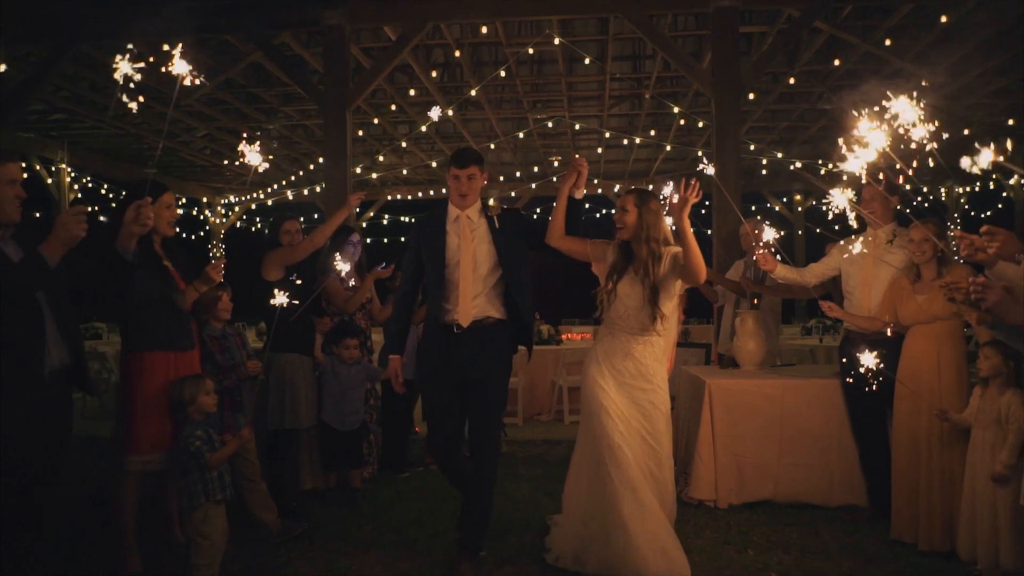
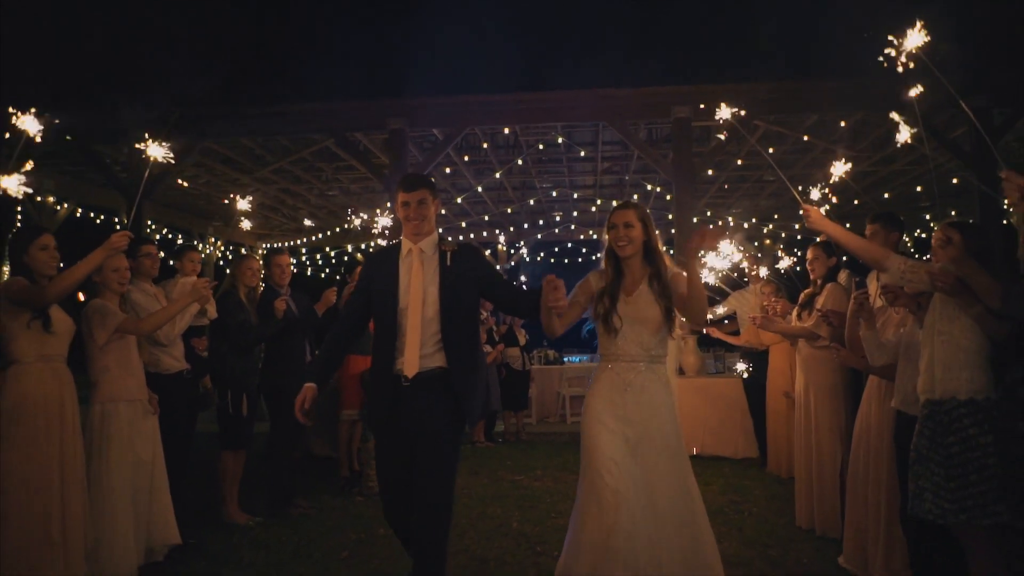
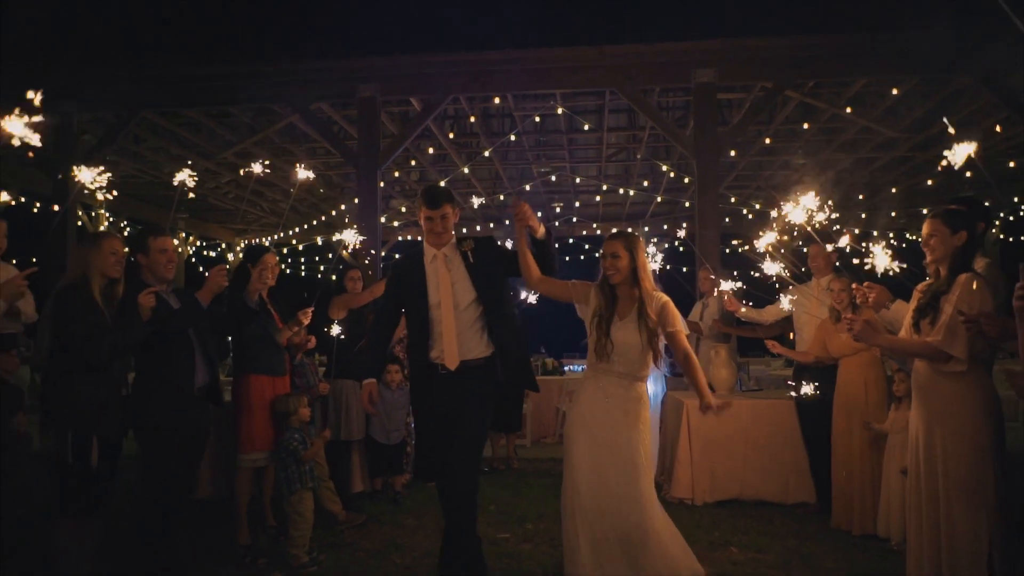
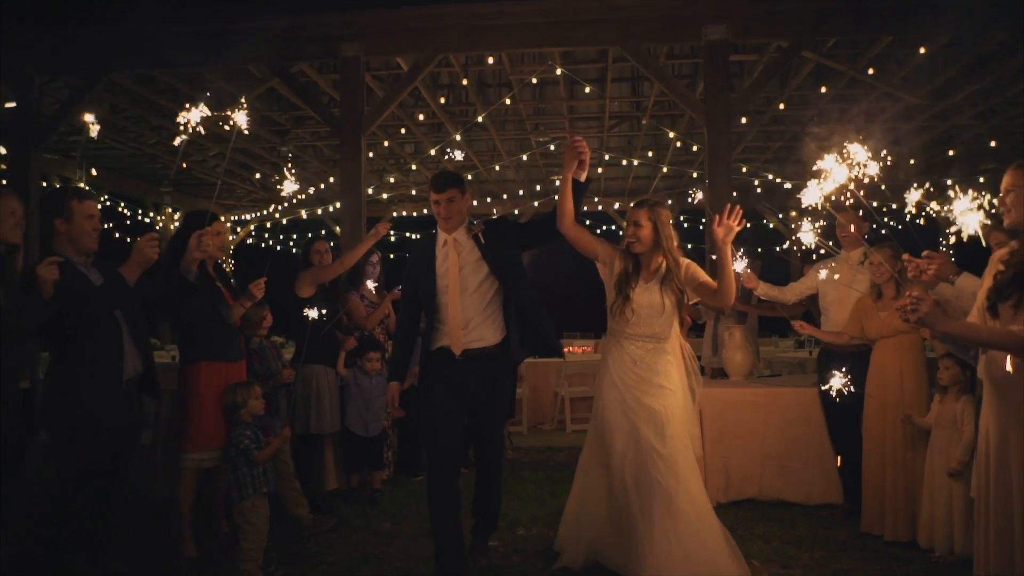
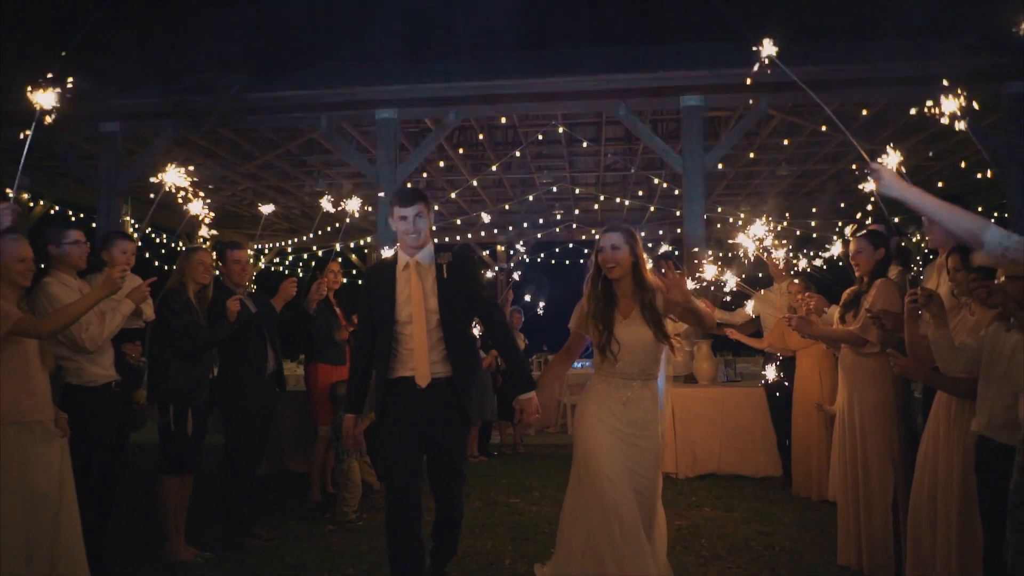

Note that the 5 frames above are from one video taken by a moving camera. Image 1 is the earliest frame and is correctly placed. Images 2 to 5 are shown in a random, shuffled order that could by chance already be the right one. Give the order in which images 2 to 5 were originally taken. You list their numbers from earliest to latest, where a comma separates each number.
4, 3, 5, 2
